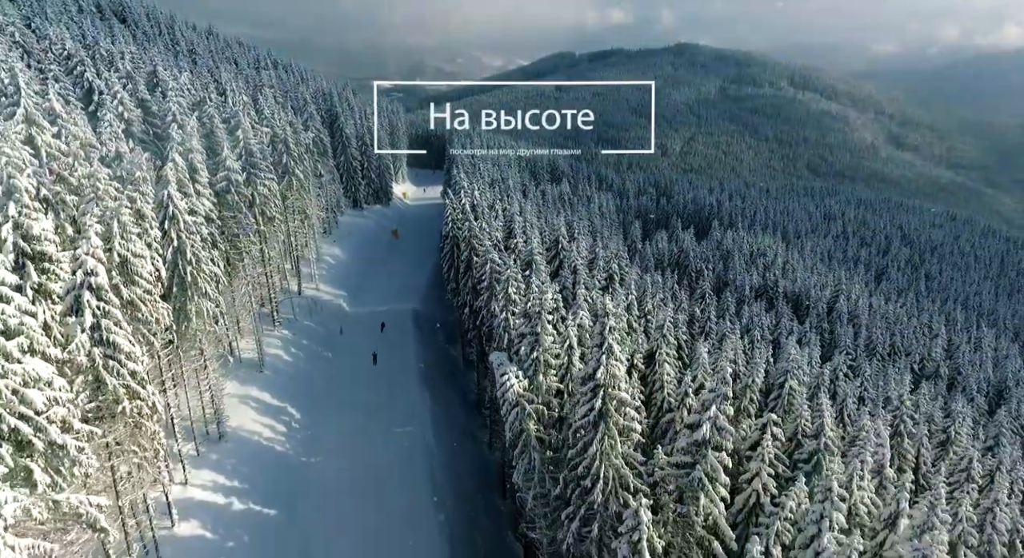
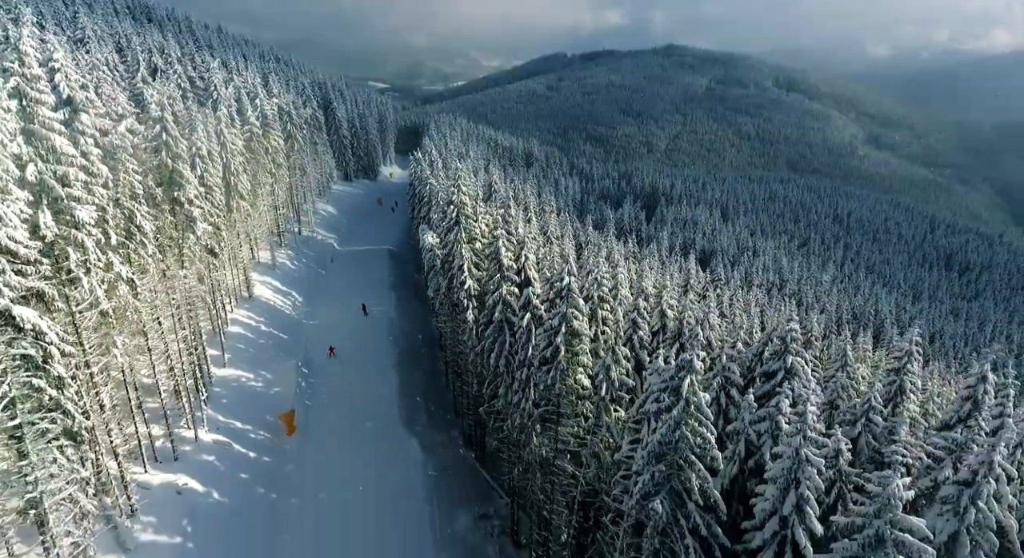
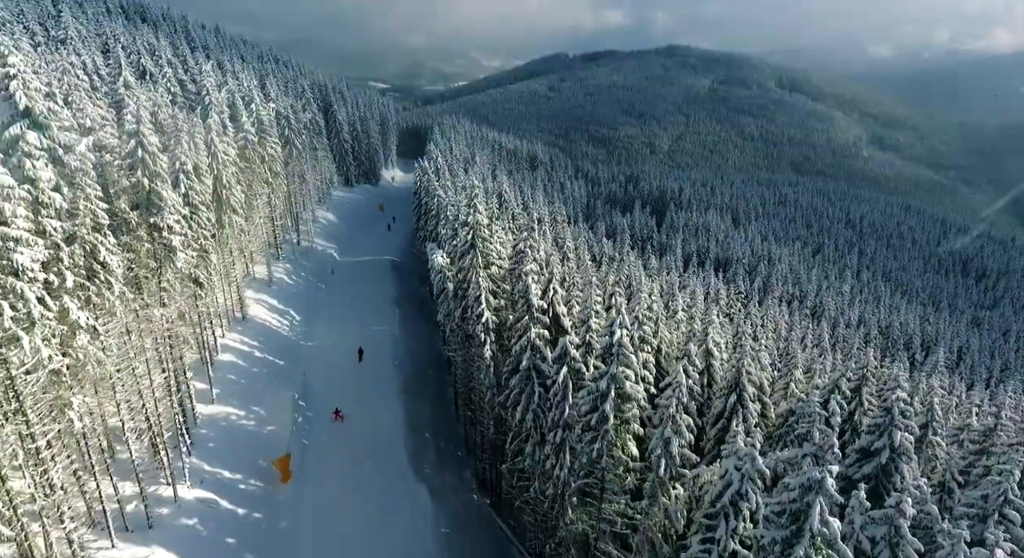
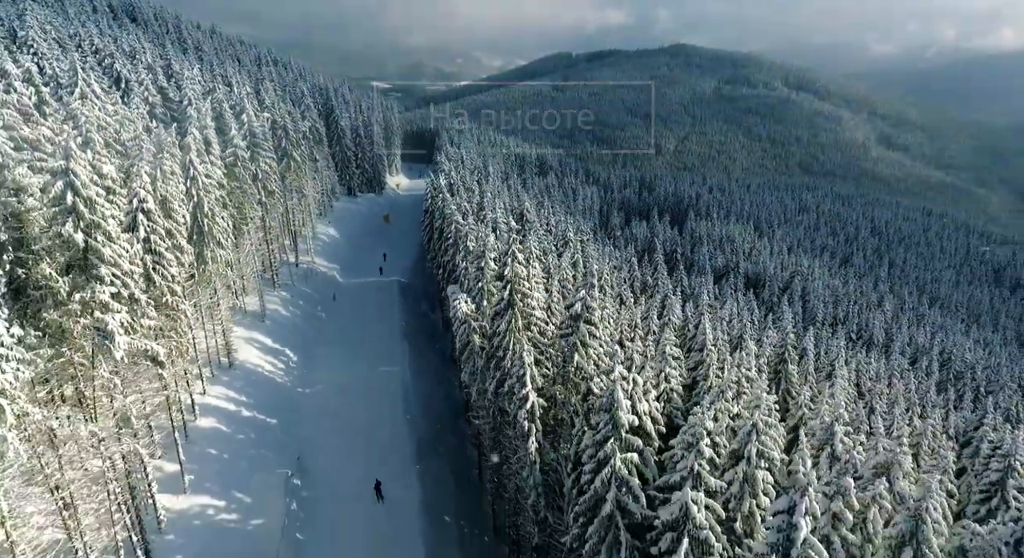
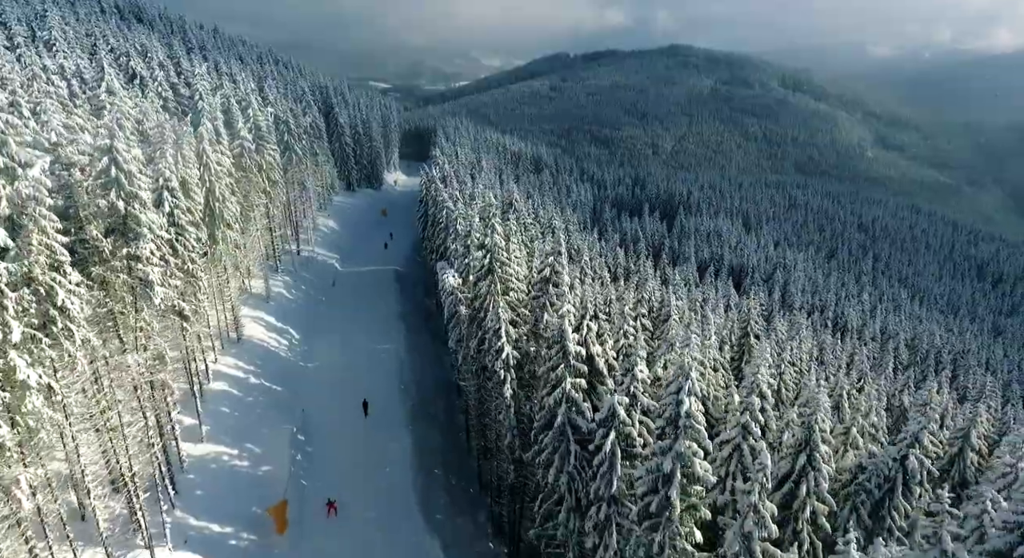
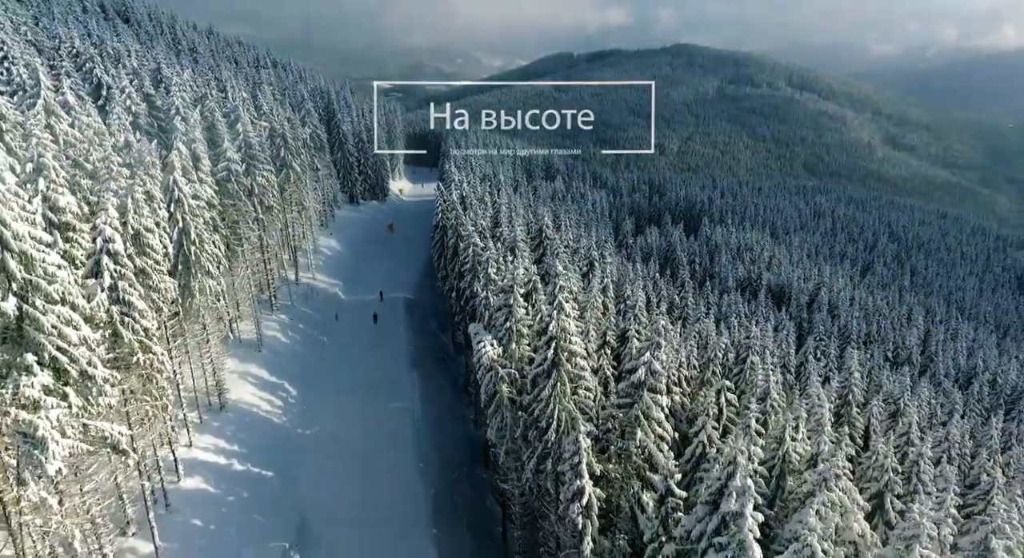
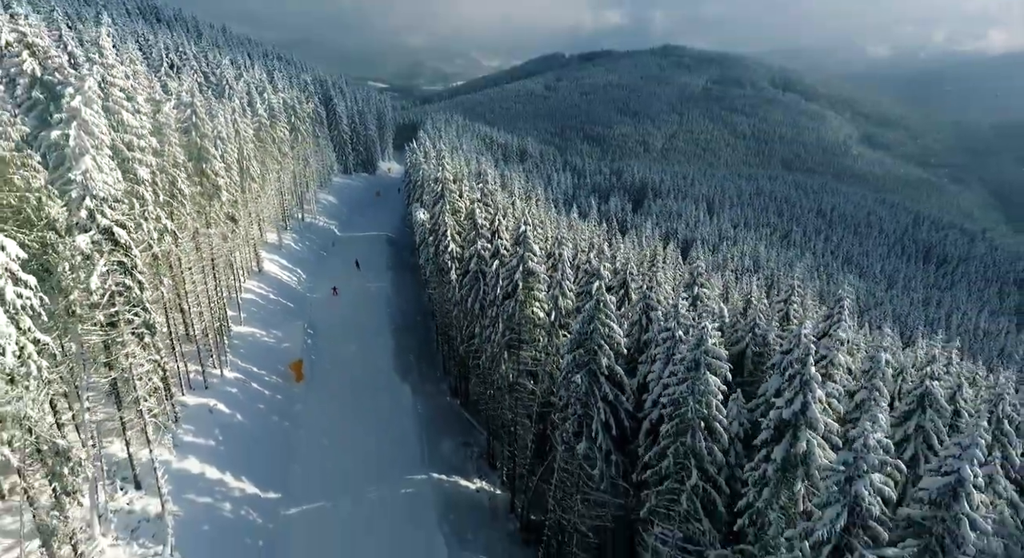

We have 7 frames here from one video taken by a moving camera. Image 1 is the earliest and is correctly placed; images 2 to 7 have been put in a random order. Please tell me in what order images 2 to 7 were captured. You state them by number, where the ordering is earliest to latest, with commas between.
6, 4, 5, 3, 2, 7
